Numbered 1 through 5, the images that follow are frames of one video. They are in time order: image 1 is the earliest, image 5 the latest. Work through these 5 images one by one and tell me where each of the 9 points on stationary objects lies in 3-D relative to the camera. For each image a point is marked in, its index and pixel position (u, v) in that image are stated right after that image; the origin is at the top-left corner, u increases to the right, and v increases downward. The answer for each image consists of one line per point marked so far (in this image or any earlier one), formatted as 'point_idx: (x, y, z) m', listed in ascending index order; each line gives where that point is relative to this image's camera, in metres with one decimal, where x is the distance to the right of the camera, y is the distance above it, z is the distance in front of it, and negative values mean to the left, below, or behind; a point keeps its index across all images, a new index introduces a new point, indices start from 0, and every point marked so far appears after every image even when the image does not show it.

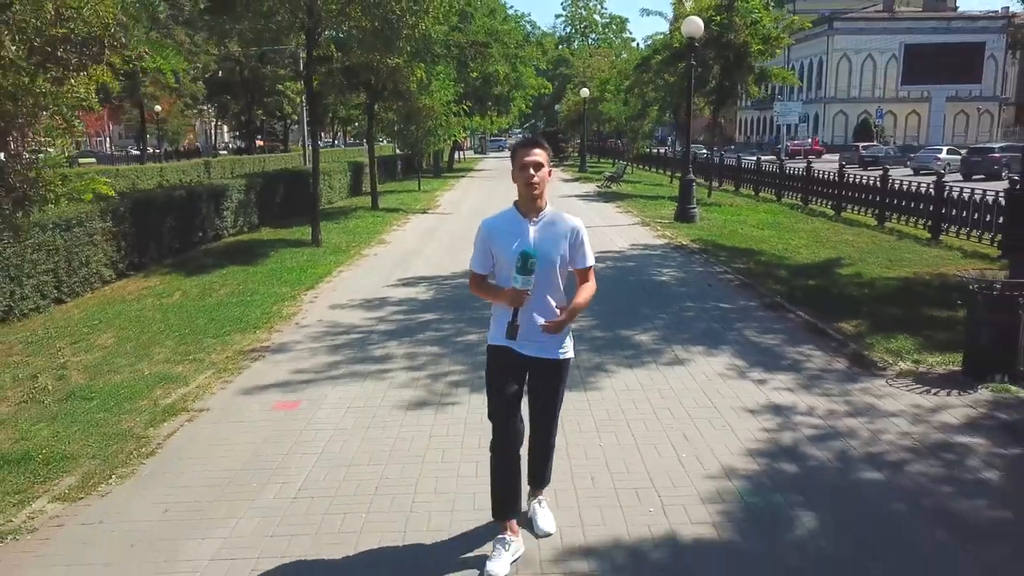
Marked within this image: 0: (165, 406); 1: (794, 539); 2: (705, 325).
0: (-1.9, -0.7, +6.2) m
1: (+1.0, -0.9, +4.0) m
2: (+1.4, -0.3, +8.2) m
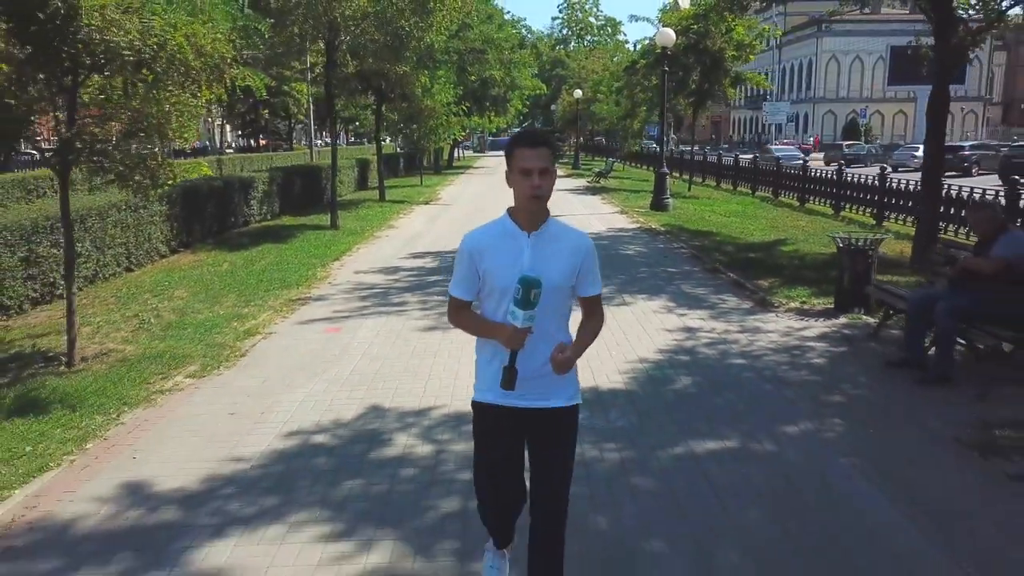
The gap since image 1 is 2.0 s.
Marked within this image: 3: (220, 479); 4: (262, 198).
0: (-2.0, -0.3, +8.5) m
1: (+0.9, -0.6, +6.2) m
2: (+1.3, +0.1, +10.5) m
3: (-1.3, -0.8, +4.8) m
4: (-4.3, +1.6, +19.2) m
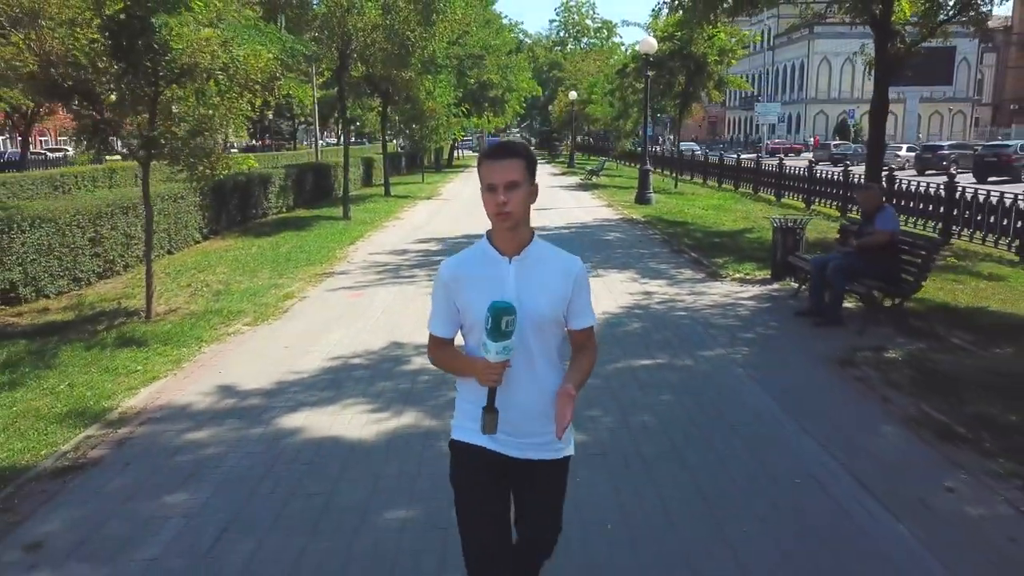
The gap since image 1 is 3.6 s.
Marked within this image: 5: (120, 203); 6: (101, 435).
0: (-2.1, -0.1, +10.3) m
1: (+0.8, -0.3, +8.0) m
2: (+1.3, +0.3, +12.3) m
3: (-1.3, -0.6, +6.6) m
4: (-4.4, +1.8, +21.0) m
5: (-4.4, +1.0, +12.4) m
6: (-2.0, -0.7, +5.5) m
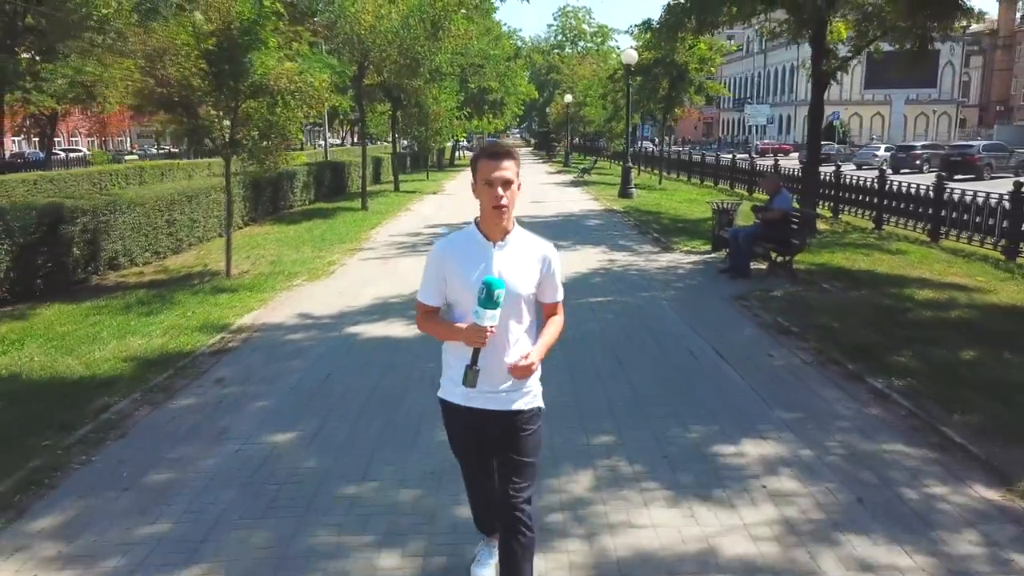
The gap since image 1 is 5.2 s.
0: (-2.2, +0.3, +13.1) m
1: (+0.8, +0.1, +10.8) m
2: (+1.2, +0.7, +15.1) m
3: (-1.4, -0.2, +9.4) m
4: (-4.5, +2.2, +23.7) m
5: (-4.5, +1.3, +15.2) m
6: (-2.1, -0.4, +8.3) m
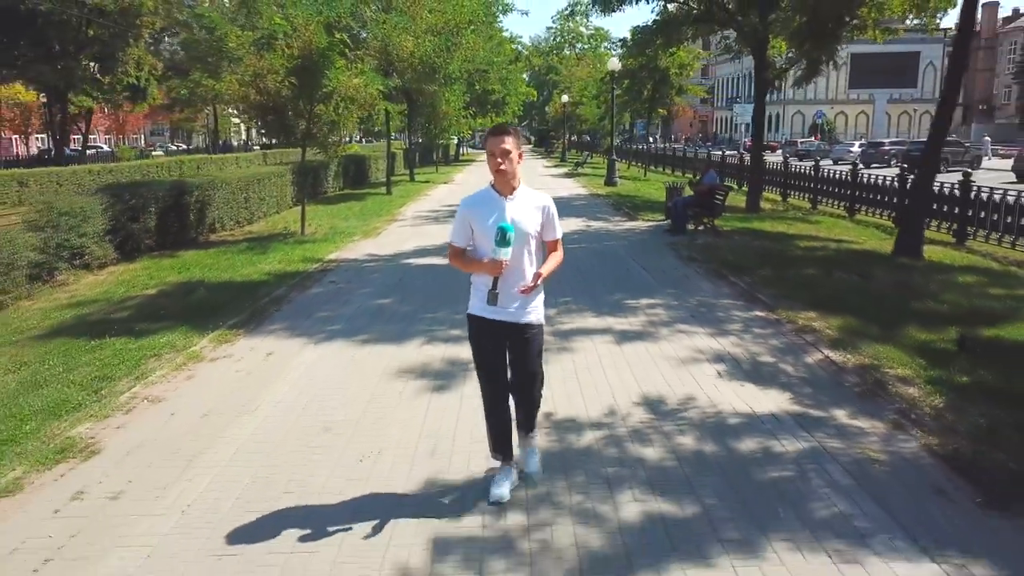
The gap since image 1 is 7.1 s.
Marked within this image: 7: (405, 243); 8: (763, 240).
0: (-2.2, +0.9, +17.2) m
1: (+0.8, +0.7, +14.9) m
2: (+1.2, +1.3, +19.2) m
3: (-1.4, +0.4, +13.5) m
4: (-4.5, +2.8, +27.8) m
5: (-4.4, +2.0, +19.3) m
6: (-2.1, +0.3, +12.4) m
7: (-1.4, +0.7, +15.4) m
8: (+3.2, +0.6, +14.4) m
